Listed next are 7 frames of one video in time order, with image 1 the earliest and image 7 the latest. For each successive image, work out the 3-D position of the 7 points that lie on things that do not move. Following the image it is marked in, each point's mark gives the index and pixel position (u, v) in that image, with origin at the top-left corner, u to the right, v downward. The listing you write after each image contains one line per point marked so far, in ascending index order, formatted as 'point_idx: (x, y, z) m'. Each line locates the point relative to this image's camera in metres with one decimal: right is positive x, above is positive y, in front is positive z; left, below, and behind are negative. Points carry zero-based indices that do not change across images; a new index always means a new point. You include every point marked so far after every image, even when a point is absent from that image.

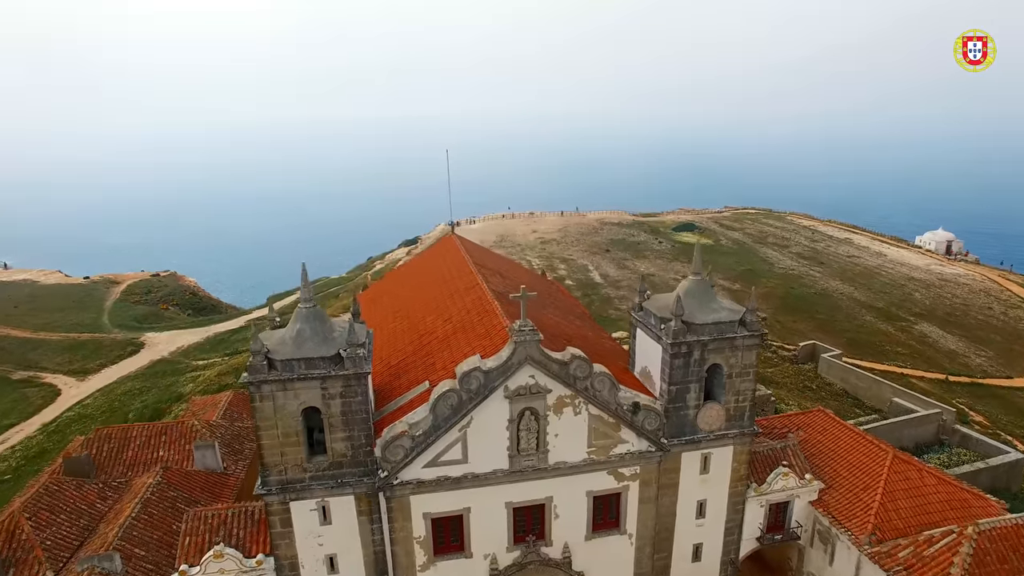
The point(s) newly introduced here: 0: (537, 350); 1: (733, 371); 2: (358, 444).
0: (+0.5, -1.2, +14.1) m
1: (+4.9, -1.8, +16.0) m
2: (-3.0, -3.1, +14.3) m
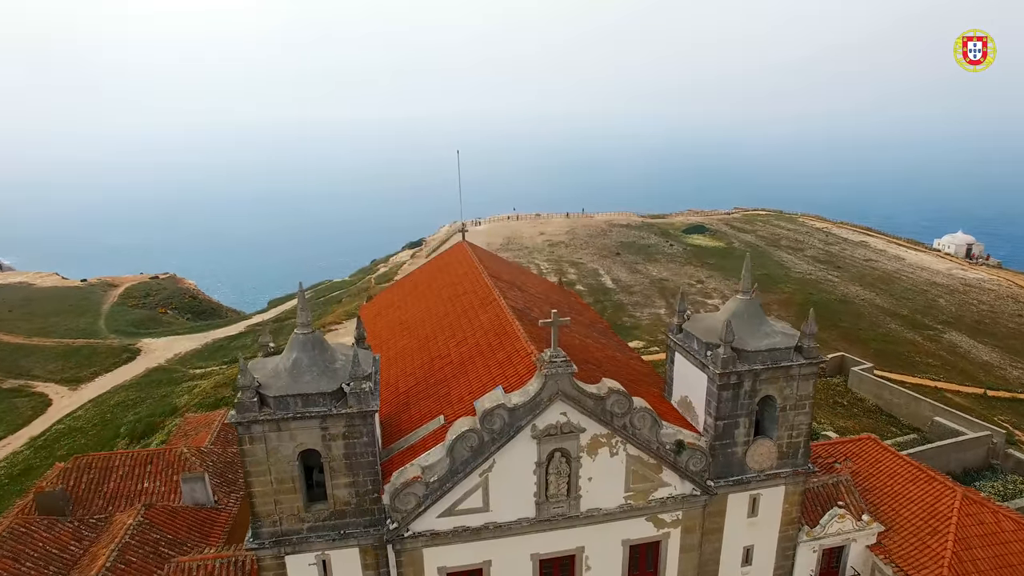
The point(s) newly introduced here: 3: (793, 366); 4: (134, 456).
0: (+1.0, -1.6, +12.2) m
1: (+5.3, -2.2, +14.1) m
2: (-2.6, -3.5, +12.4) m
3: (+5.3, -1.5, +13.8) m
4: (-9.9, -4.4, +18.8) m
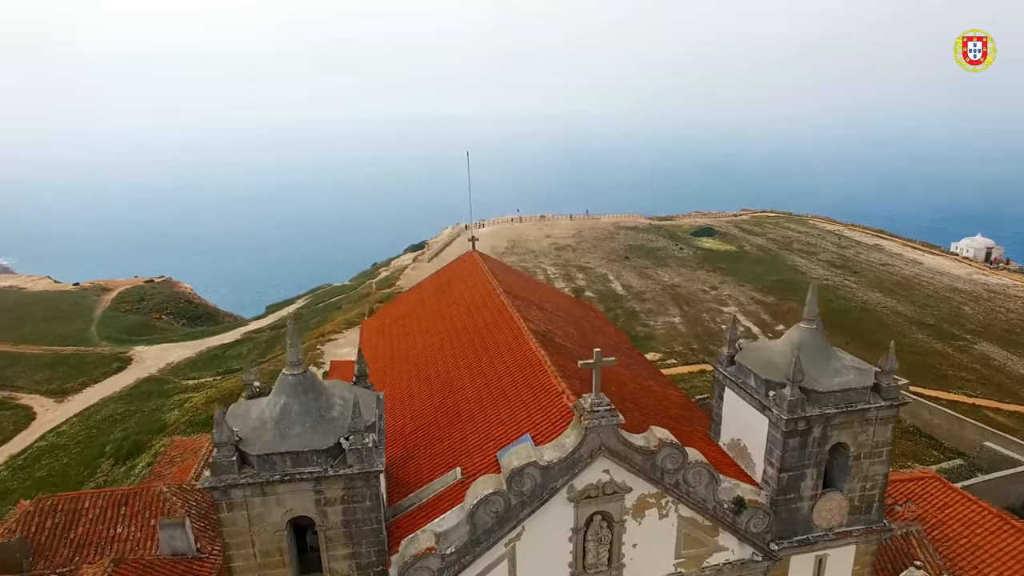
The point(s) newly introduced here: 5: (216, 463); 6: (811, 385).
0: (+1.5, -2.1, +10.2) m
1: (+5.8, -2.7, +12.0) m
2: (-2.1, -3.9, +10.3) m
3: (+5.8, -2.0, +11.7) m
4: (-9.4, -4.8, +16.7) m
5: (-3.9, -2.3, +9.5) m
6: (+4.8, -1.5, +11.6) m
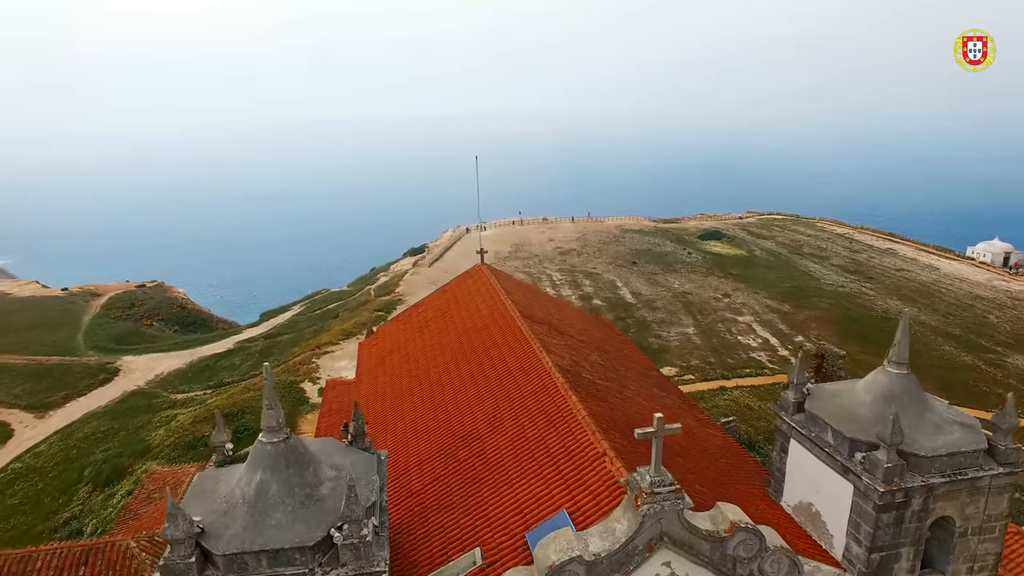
0: (+1.9, -2.6, +8.0) m
1: (+6.2, -3.2, +9.9) m
2: (-1.7, -4.5, +8.2) m
3: (+6.2, -2.5, +9.5) m
4: (-9.0, -5.4, +14.6) m
5: (-3.4, -2.8, +7.3) m
6: (+5.2, -2.1, +9.4) m
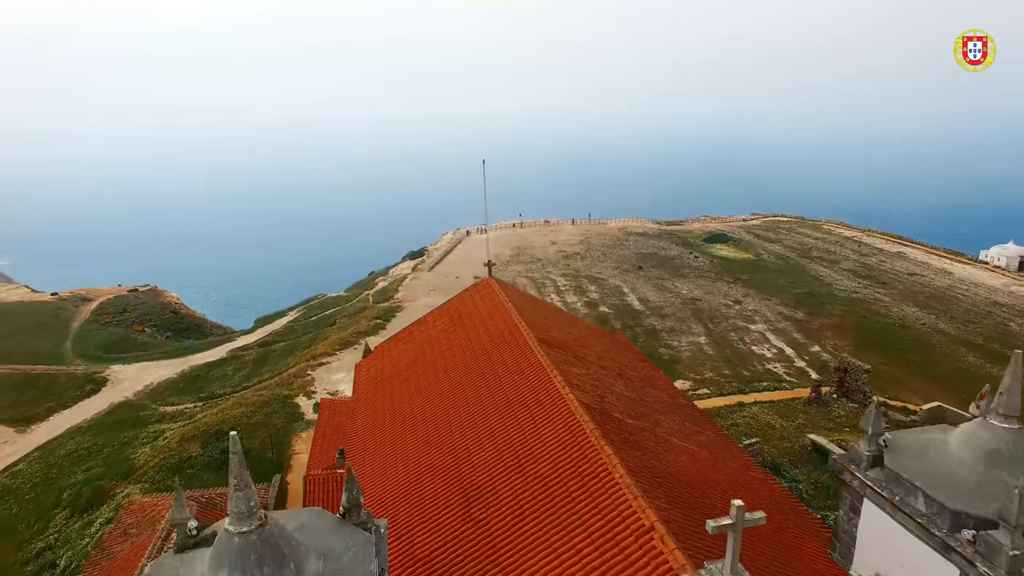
0: (+2.2, -3.0, +6.2) m
1: (+6.5, -3.7, +8.1) m
2: (-1.4, -4.9, +6.4) m
3: (+6.5, -2.9, +7.8) m
4: (-8.7, -5.8, +12.8) m
5: (-3.1, -3.2, +5.5) m
6: (+5.5, -2.5, +7.6) m
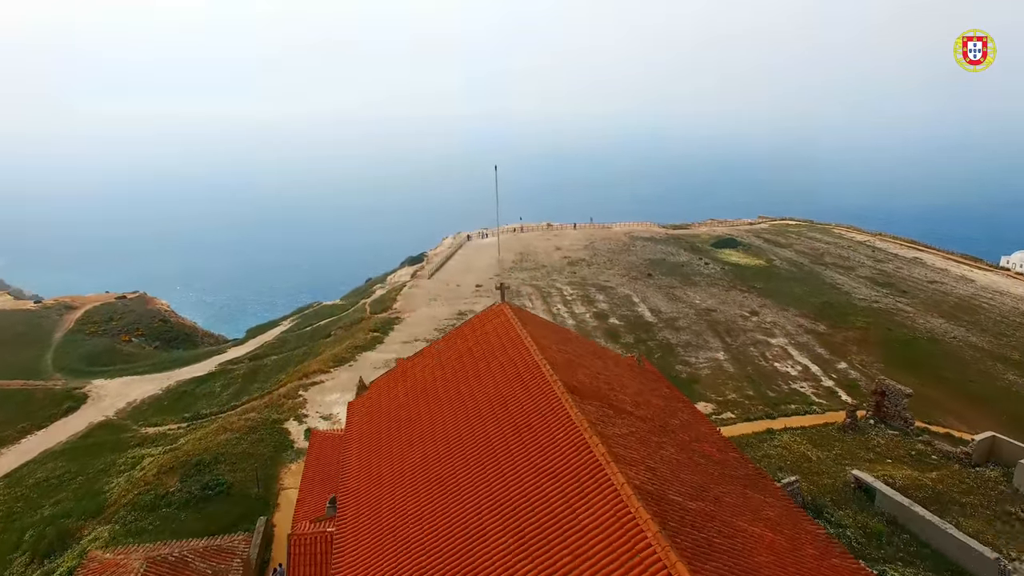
0: (+2.6, -3.7, +3.7) m
1: (+6.9, -4.3, +5.5) m
2: (-1.0, -5.5, +3.8) m
3: (+6.9, -3.5, +5.2) m
4: (-8.3, -6.4, +10.2) m
5: (-2.7, -3.8, +2.9) m
6: (+5.9, -3.1, +5.1) m
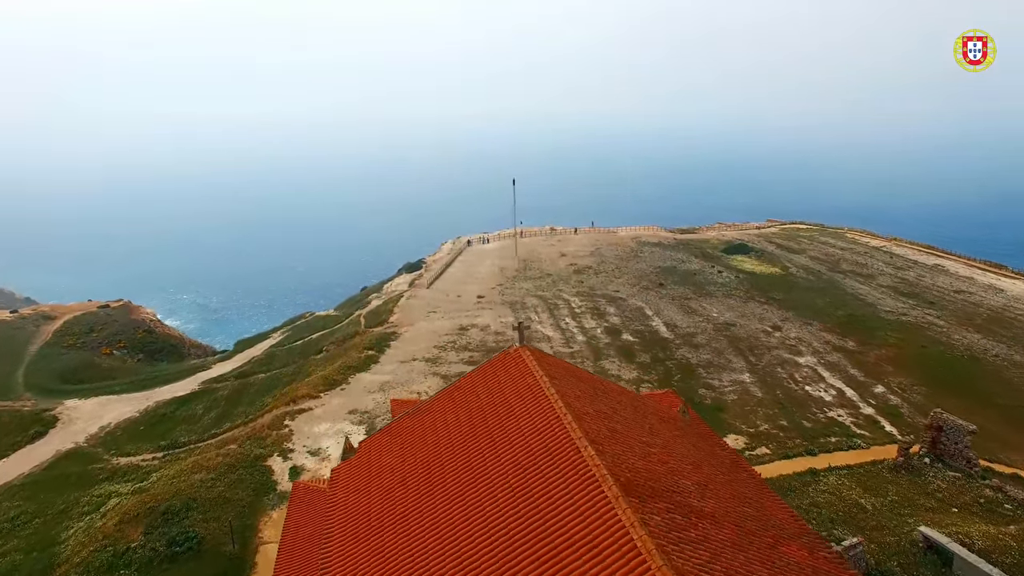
0: (+3.0, -4.4, +0.4) m
1: (+7.4, -5.1, +2.3) m
2: (-0.5, -6.3, +0.6) m
3: (+7.3, -4.3, +2.0) m
4: (-7.9, -7.2, +6.9) m
5: (-2.3, -4.6, -0.3) m
6: (+6.3, -3.9, +1.9) m
